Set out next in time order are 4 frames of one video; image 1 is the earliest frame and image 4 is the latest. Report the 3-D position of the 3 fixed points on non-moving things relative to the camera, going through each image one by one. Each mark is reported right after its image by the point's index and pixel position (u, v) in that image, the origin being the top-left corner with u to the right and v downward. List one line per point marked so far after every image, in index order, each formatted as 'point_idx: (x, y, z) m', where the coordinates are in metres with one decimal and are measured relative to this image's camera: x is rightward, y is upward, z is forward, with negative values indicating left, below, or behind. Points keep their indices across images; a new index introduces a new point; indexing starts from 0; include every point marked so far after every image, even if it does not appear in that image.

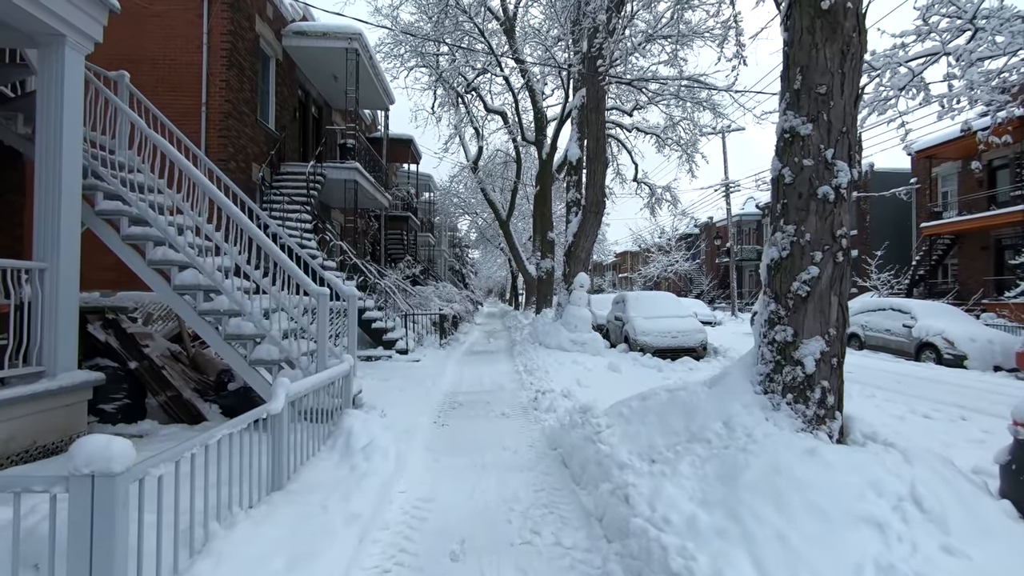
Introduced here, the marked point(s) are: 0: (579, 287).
0: (+1.7, 0.0, +13.6) m
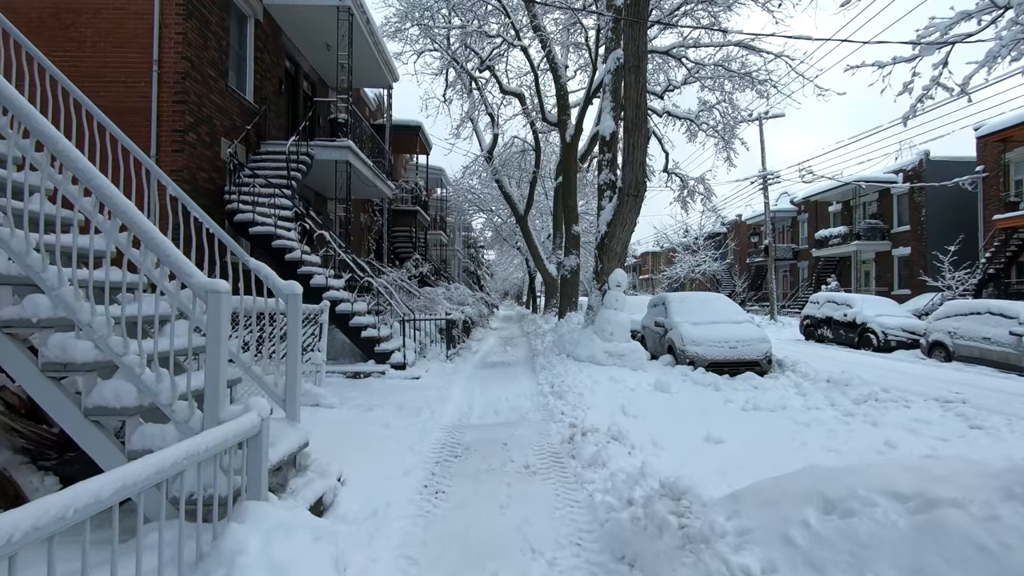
0: (+2.2, 0.0, +11.3) m
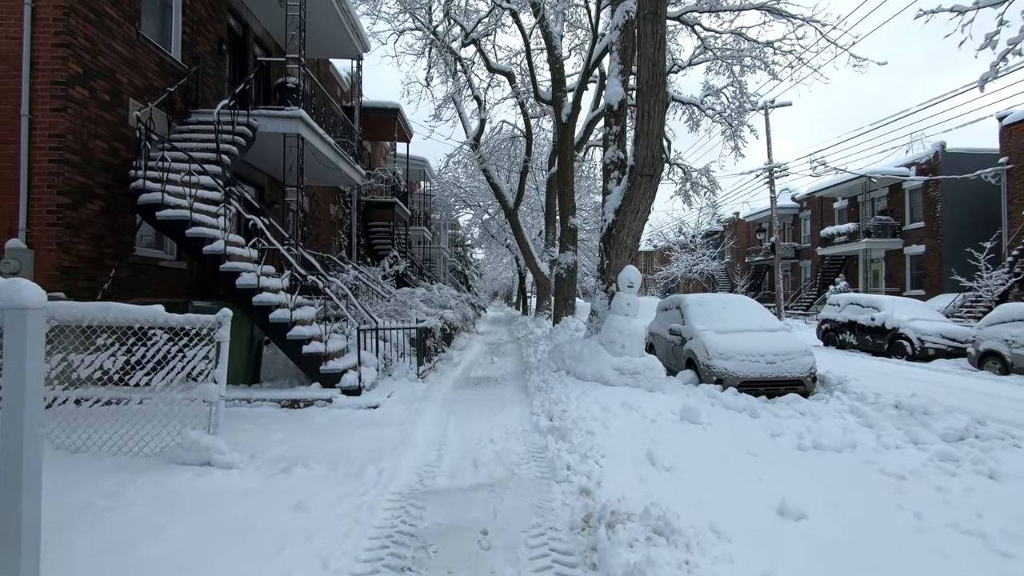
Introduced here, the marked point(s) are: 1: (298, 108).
0: (+1.9, 0.0, +9.2) m
1: (-4.0, +3.3, +10.0) m
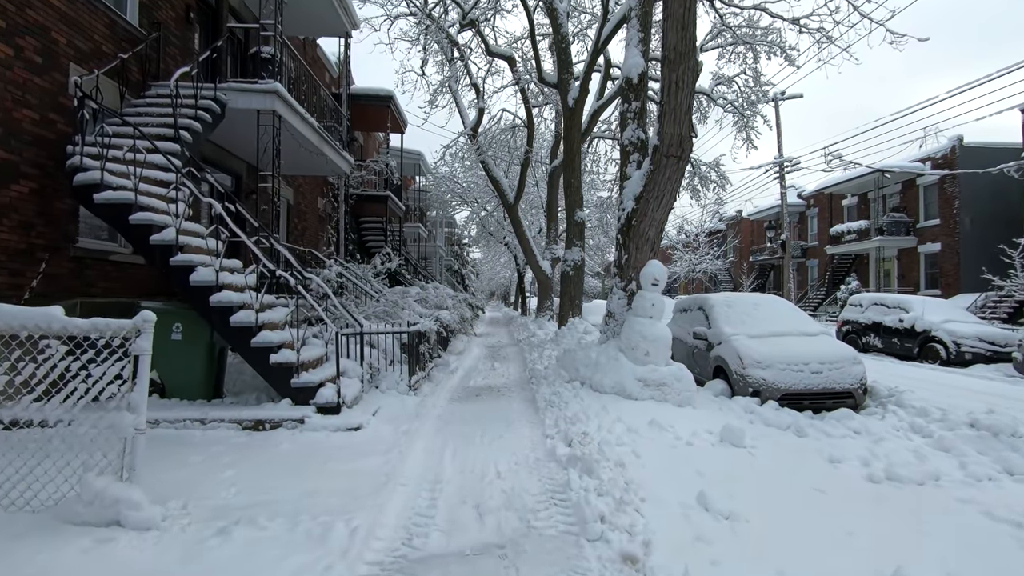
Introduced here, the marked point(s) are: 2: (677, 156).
0: (+2.0, 0.0, +8.0) m
1: (-3.9, +3.4, +8.8) m
2: (+2.4, +1.9, +7.9) m
